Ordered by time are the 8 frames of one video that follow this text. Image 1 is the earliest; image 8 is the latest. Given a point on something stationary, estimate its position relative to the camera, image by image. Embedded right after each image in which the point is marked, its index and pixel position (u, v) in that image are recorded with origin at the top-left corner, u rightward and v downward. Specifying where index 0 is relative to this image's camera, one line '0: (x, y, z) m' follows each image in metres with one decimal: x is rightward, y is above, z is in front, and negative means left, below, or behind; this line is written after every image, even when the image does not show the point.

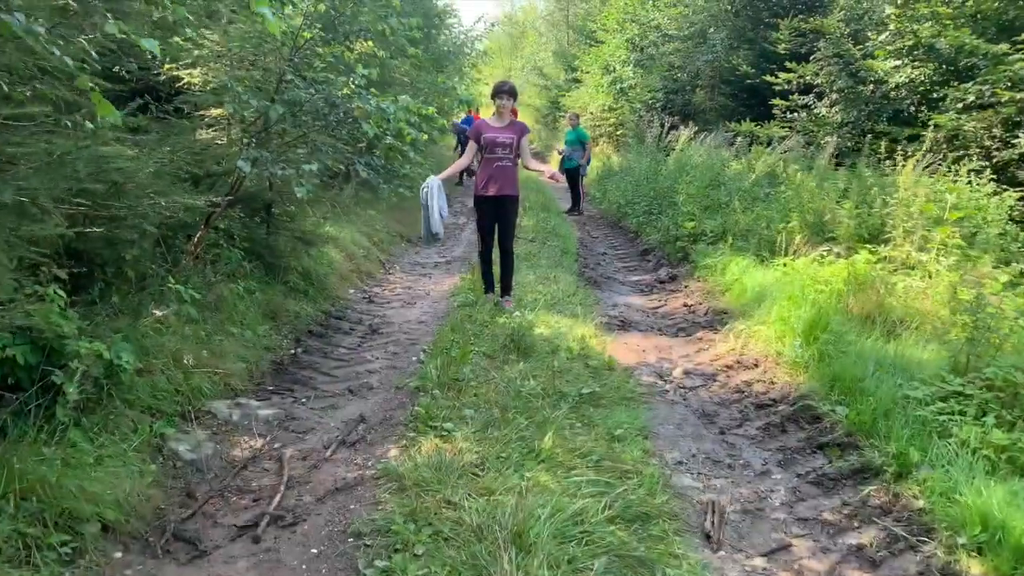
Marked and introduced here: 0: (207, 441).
0: (-1.7, -0.8, +4.4) m
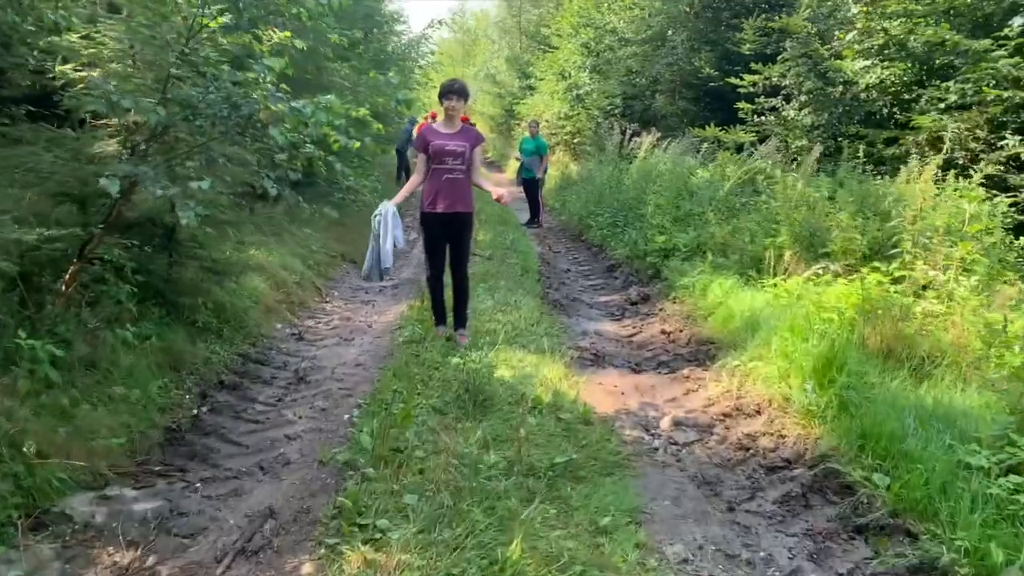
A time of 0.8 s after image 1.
0: (-1.9, -1.1, +3.2) m
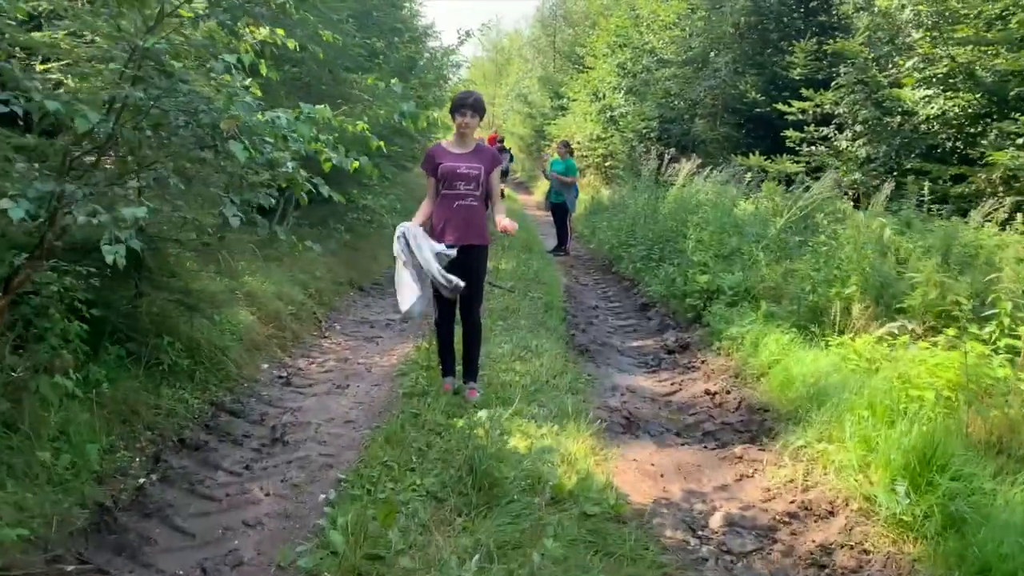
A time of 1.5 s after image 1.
0: (-1.9, -1.3, +2.4) m
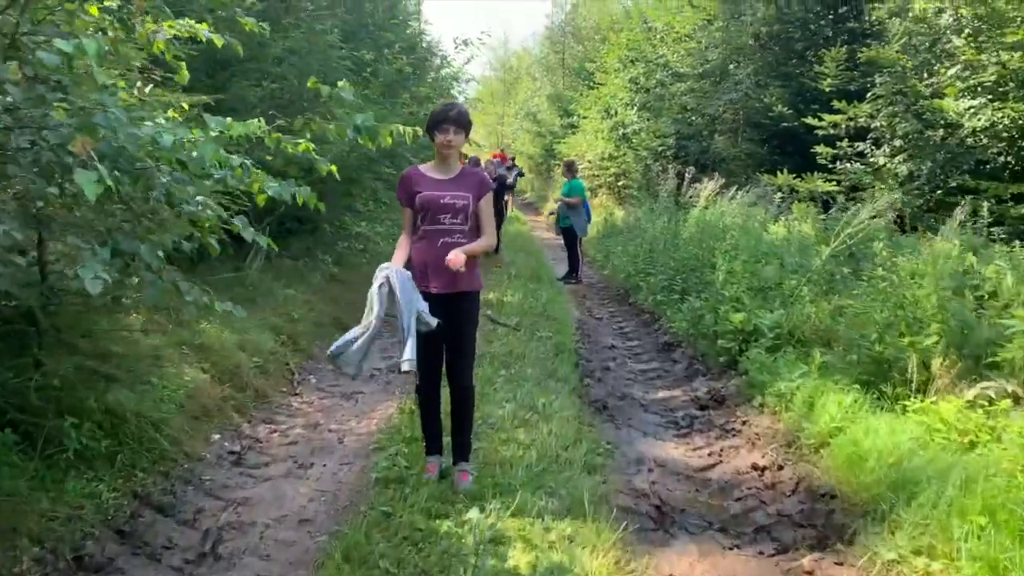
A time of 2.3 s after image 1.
0: (-1.9, -1.5, +1.3) m
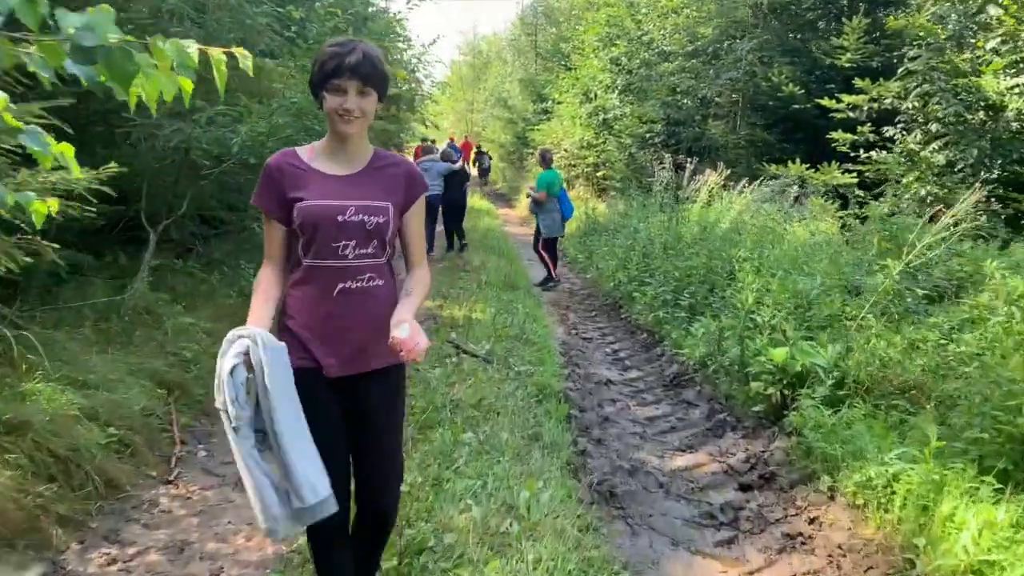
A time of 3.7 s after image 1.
0: (-1.9, -1.8, -0.6) m
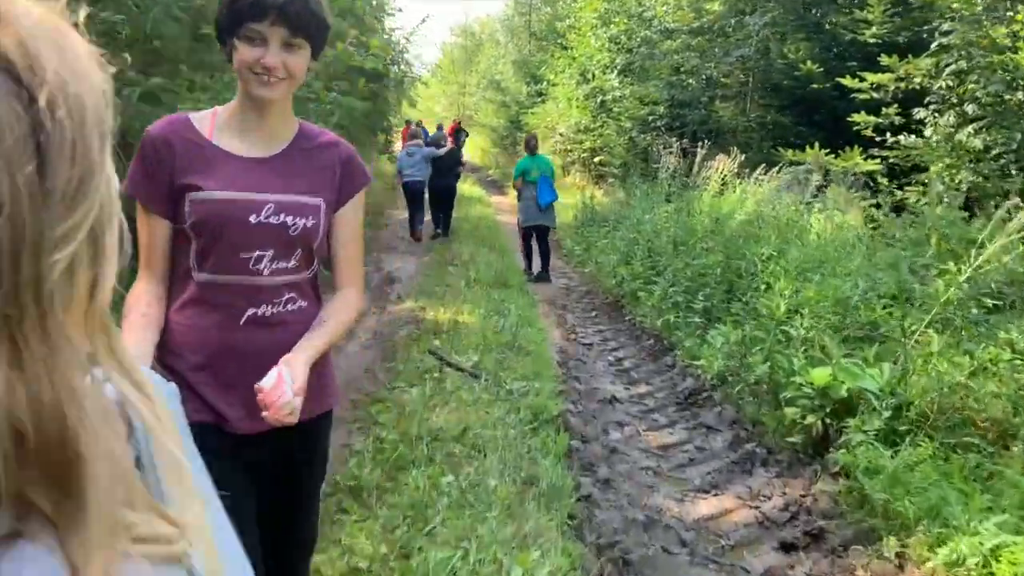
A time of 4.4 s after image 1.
0: (-1.9, -2.0, -1.5) m
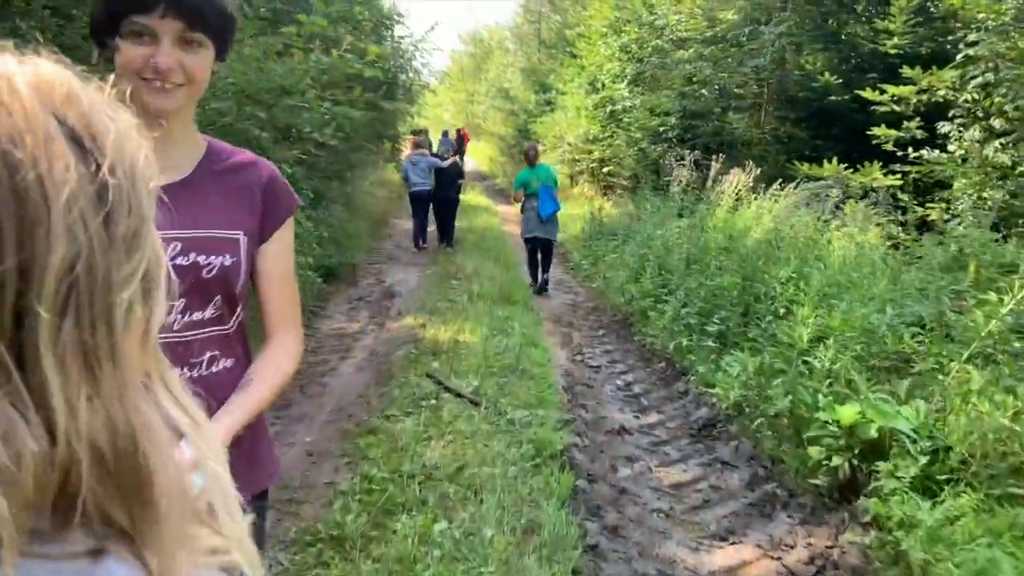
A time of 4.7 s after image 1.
0: (-2.0, -2.1, -1.9) m
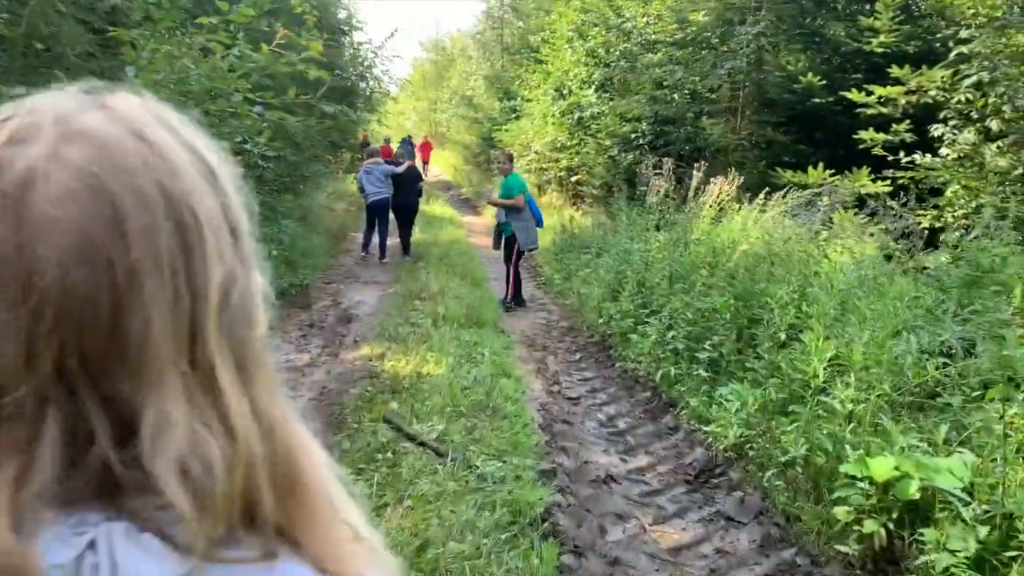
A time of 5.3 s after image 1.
0: (-1.8, -2.2, -2.7) m
